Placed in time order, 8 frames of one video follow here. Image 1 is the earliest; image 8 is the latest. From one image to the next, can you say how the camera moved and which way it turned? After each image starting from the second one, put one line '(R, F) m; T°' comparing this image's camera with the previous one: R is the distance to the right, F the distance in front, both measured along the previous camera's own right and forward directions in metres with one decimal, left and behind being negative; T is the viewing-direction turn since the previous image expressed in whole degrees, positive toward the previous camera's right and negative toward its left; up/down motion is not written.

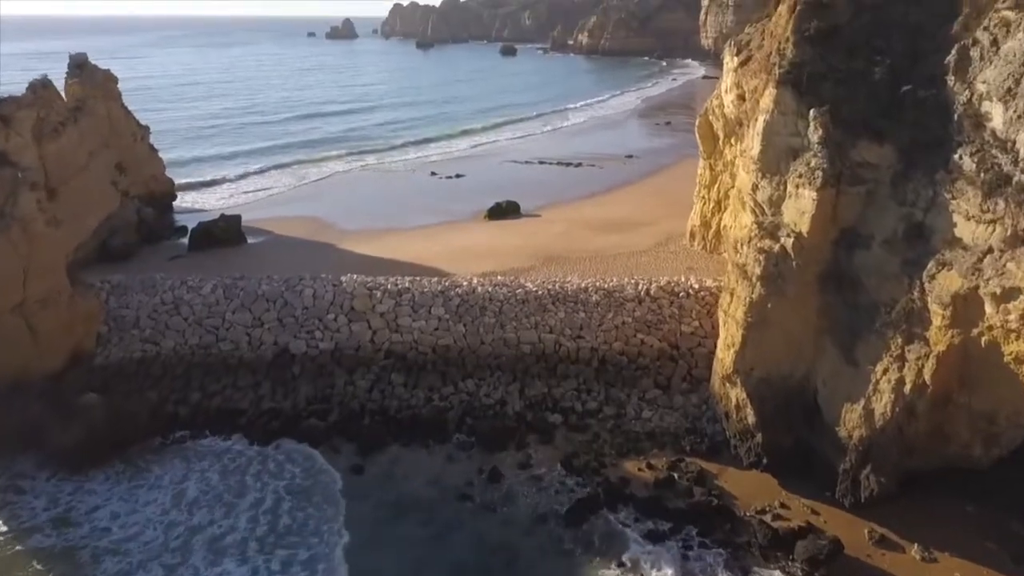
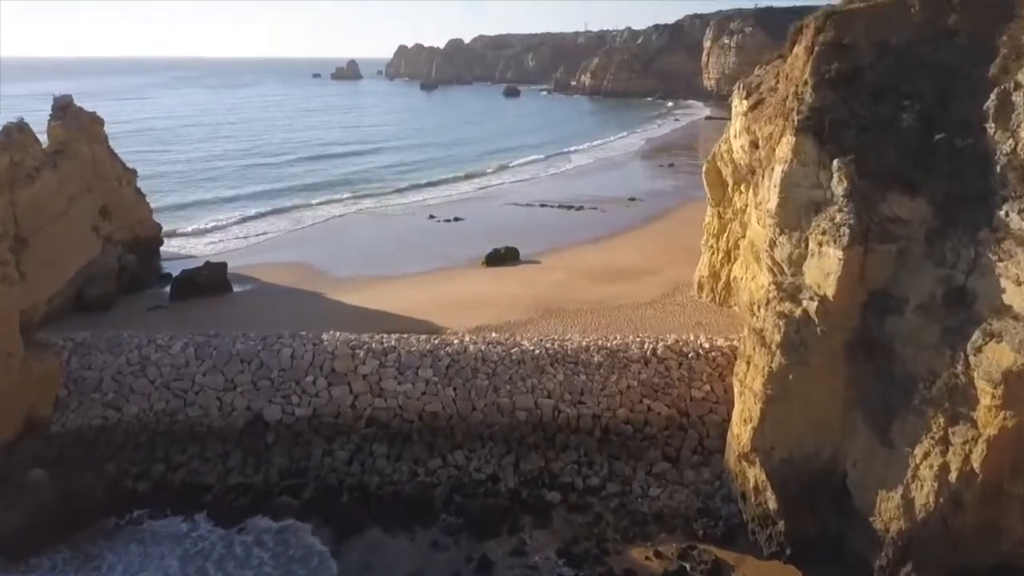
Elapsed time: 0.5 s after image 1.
(+0.2, +1.0) m; 0°
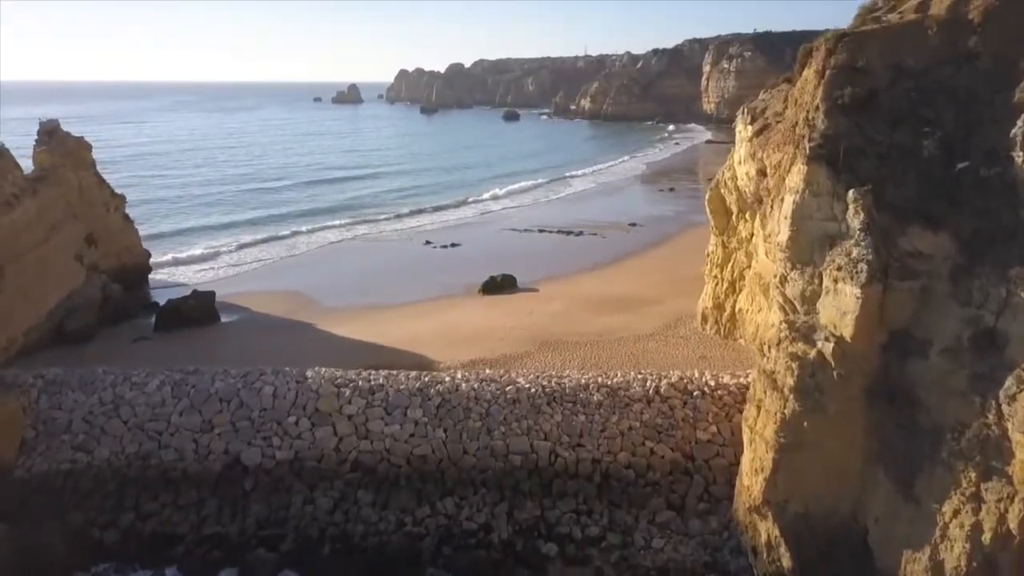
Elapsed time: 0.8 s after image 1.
(+0.1, +0.6) m; 0°
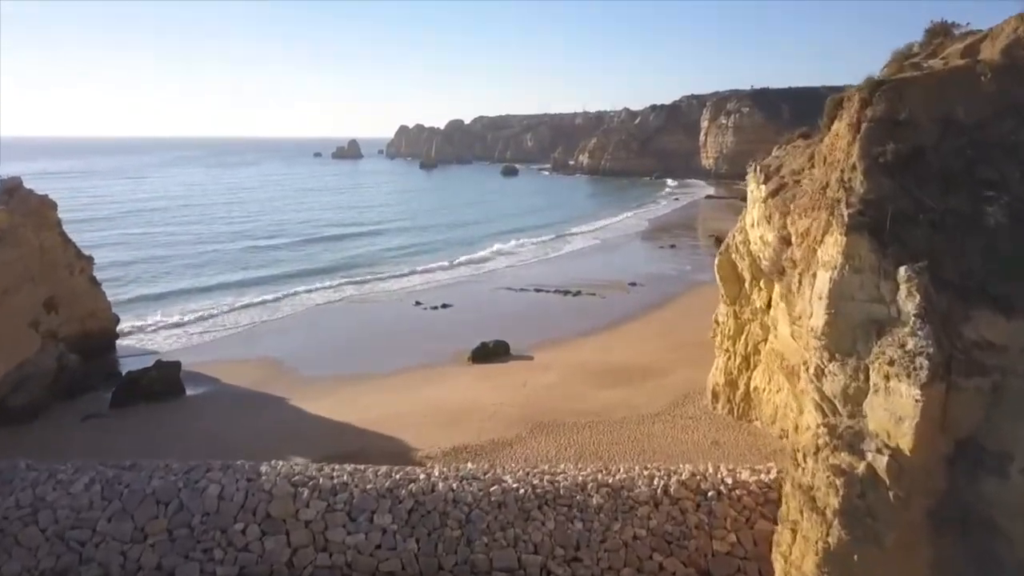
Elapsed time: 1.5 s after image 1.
(+0.2, +1.4) m; 0°
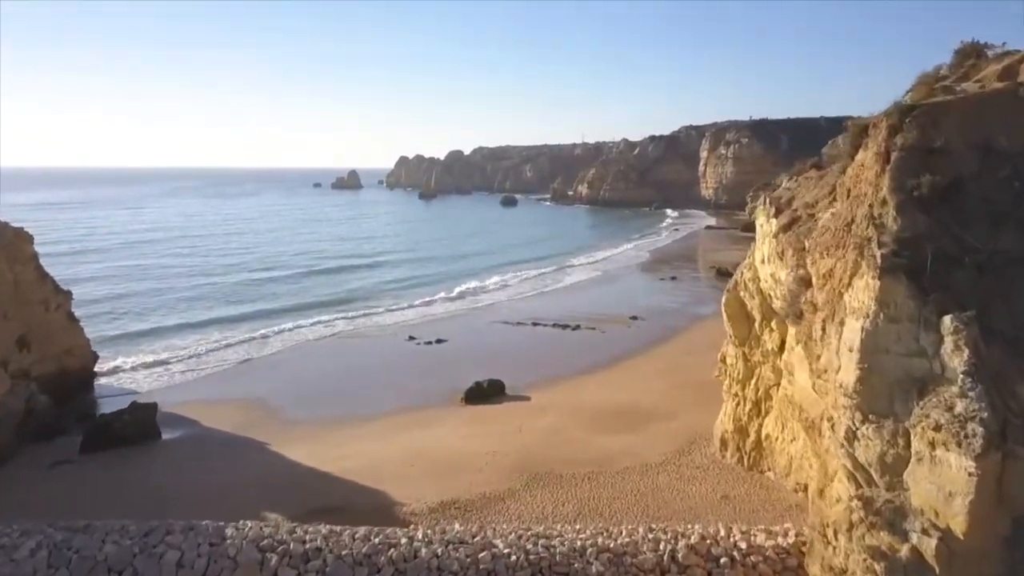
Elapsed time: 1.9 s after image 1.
(+0.1, +0.8) m; 0°
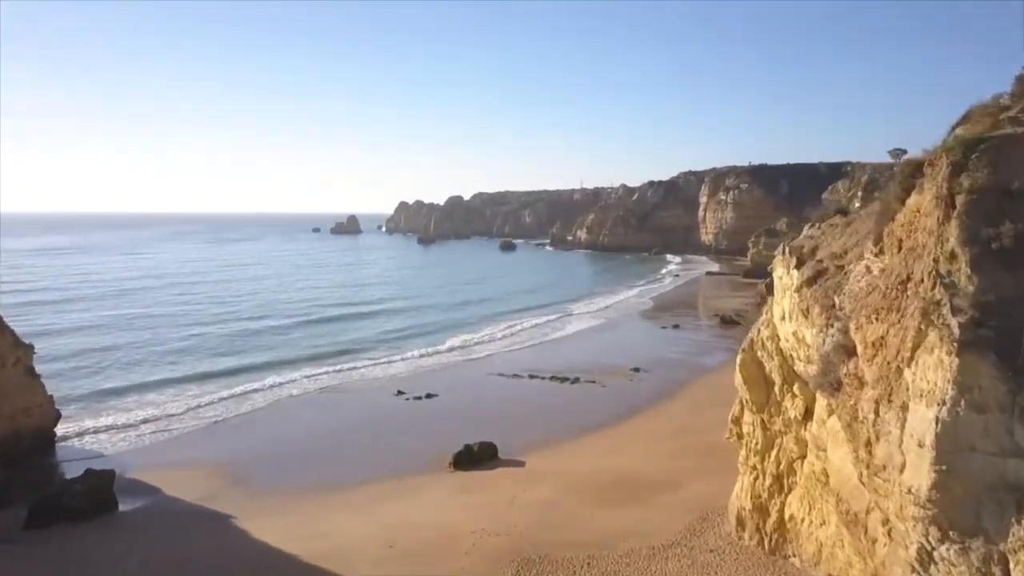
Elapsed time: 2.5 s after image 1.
(+0.2, +1.3) m; 0°
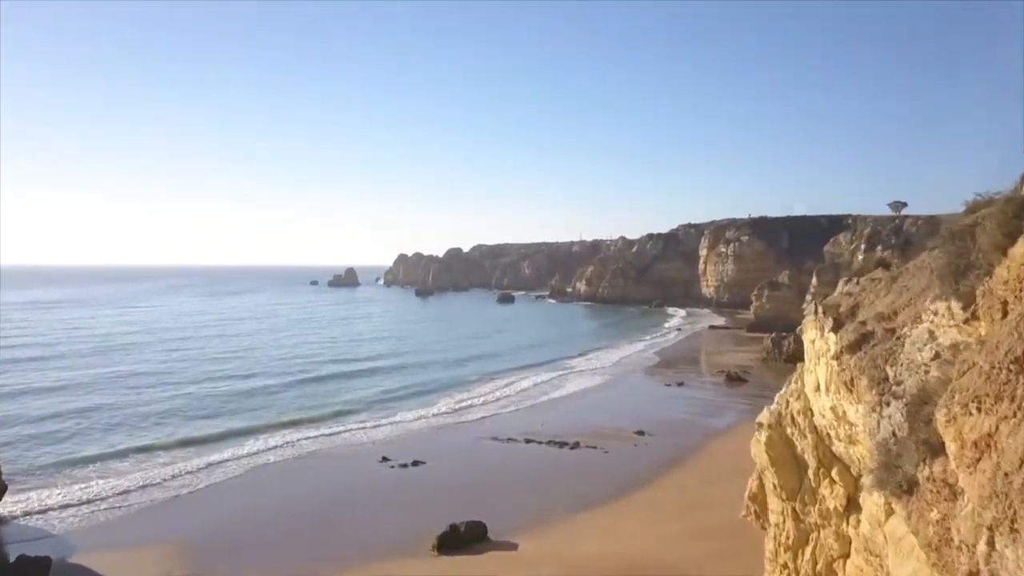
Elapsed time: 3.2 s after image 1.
(+0.2, +1.4) m; 0°
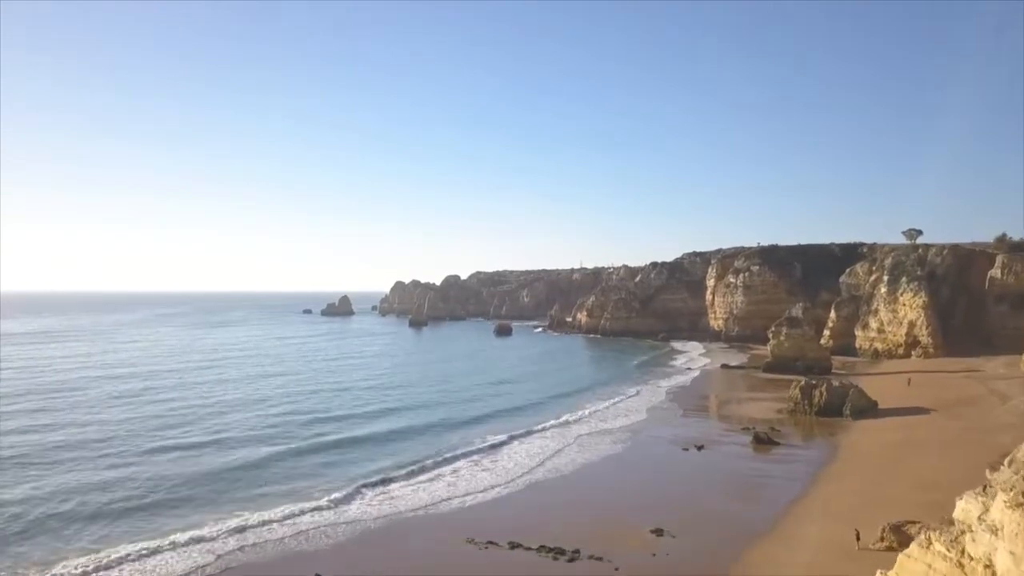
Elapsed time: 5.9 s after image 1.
(+0.5, +5.2) m; 0°
